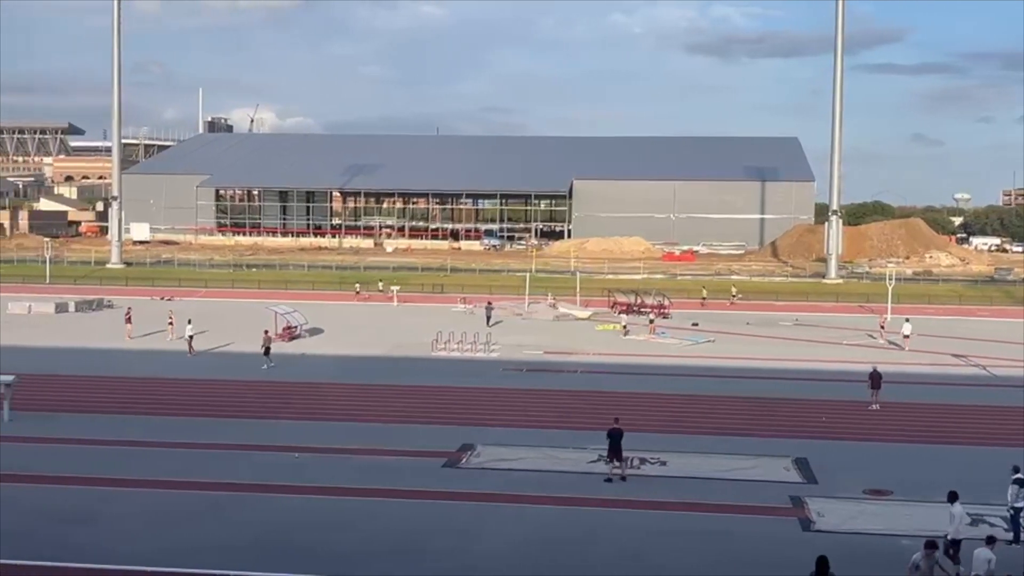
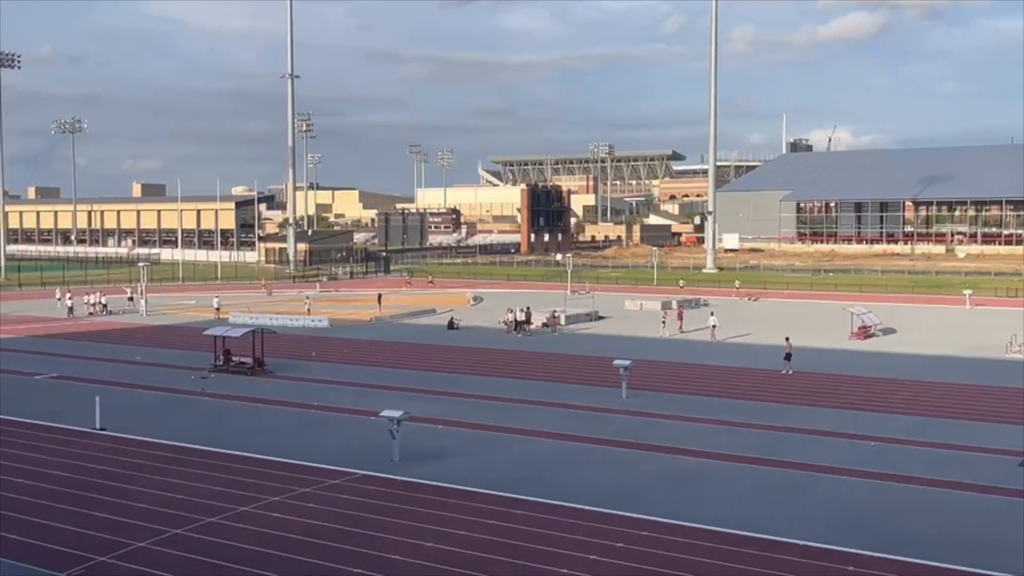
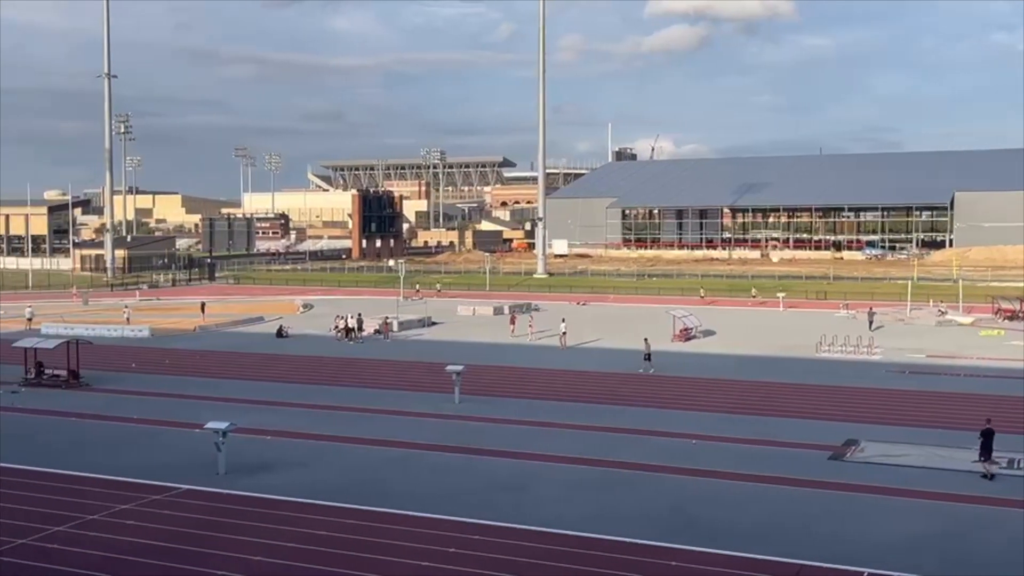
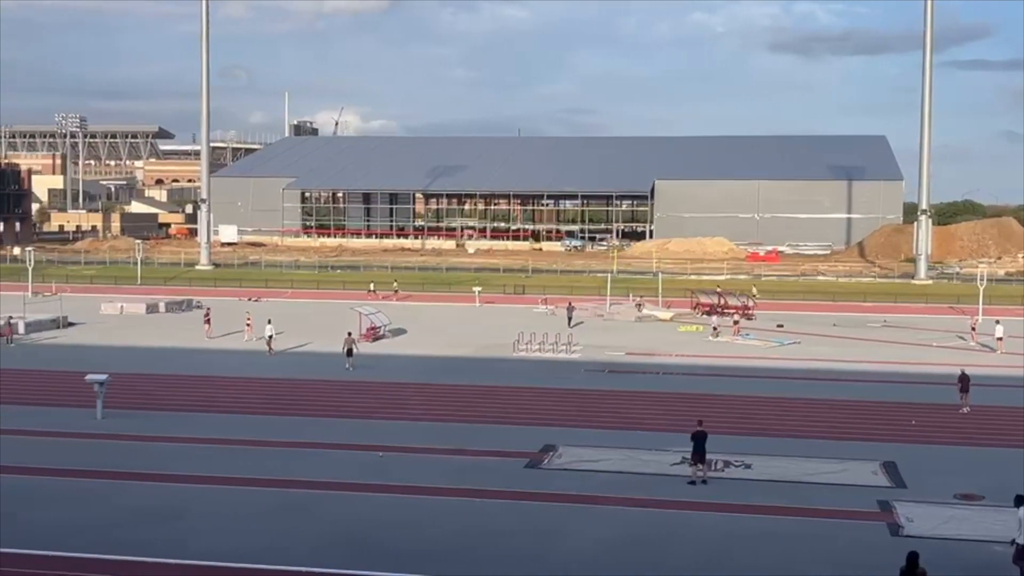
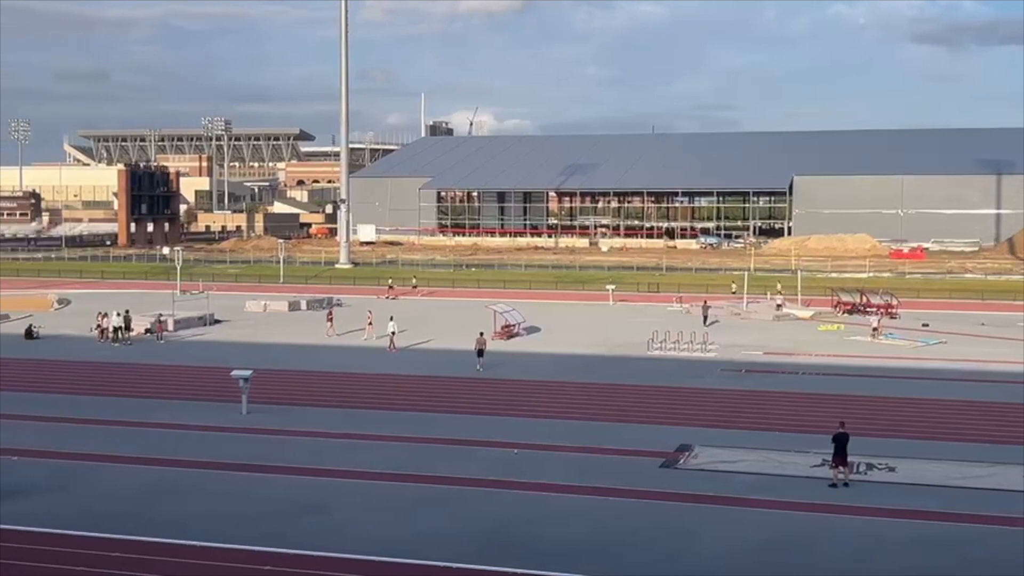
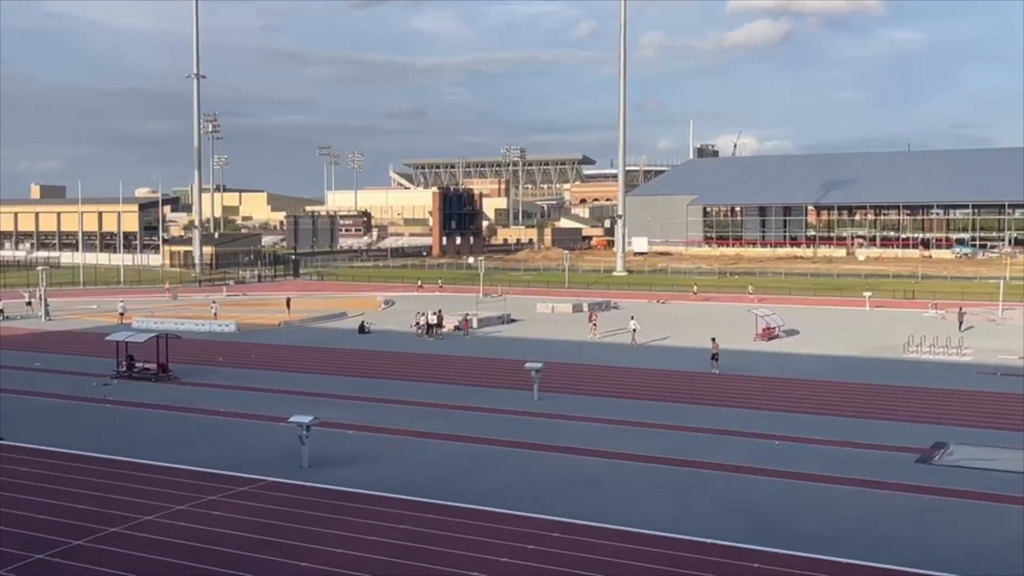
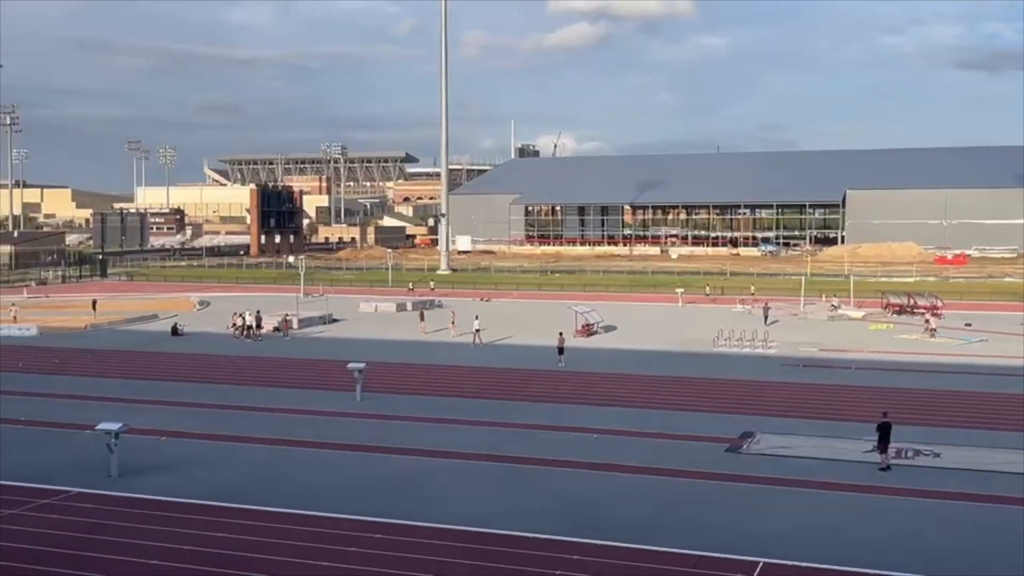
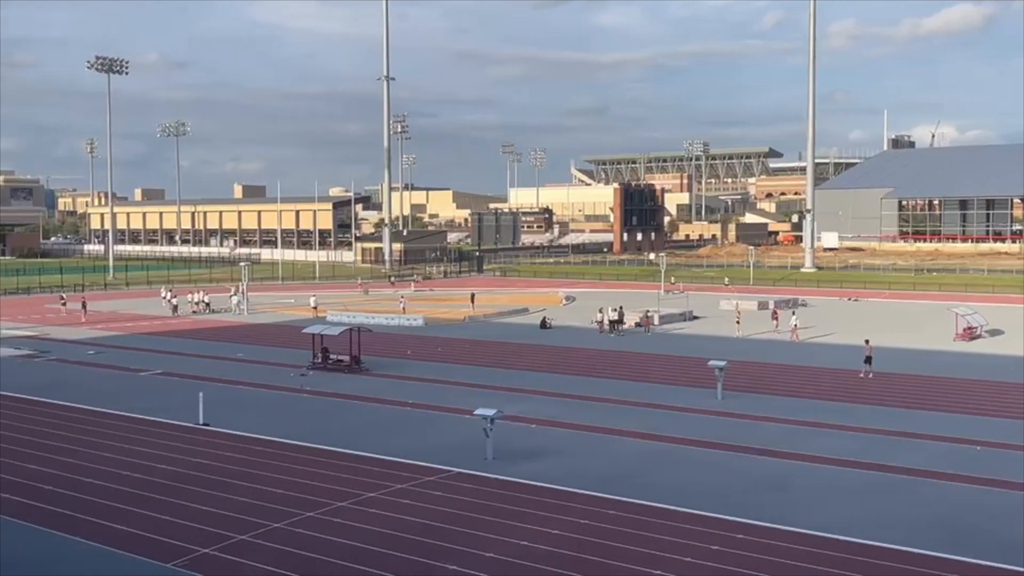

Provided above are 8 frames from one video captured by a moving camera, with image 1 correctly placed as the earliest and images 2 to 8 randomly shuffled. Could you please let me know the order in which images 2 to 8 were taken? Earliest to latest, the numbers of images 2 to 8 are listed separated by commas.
4, 5, 7, 3, 6, 2, 8
